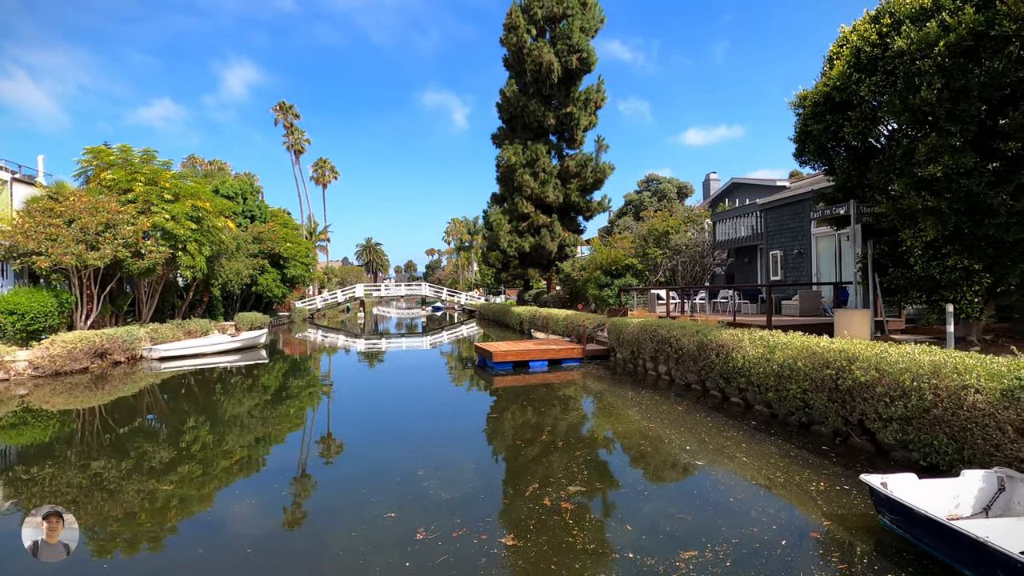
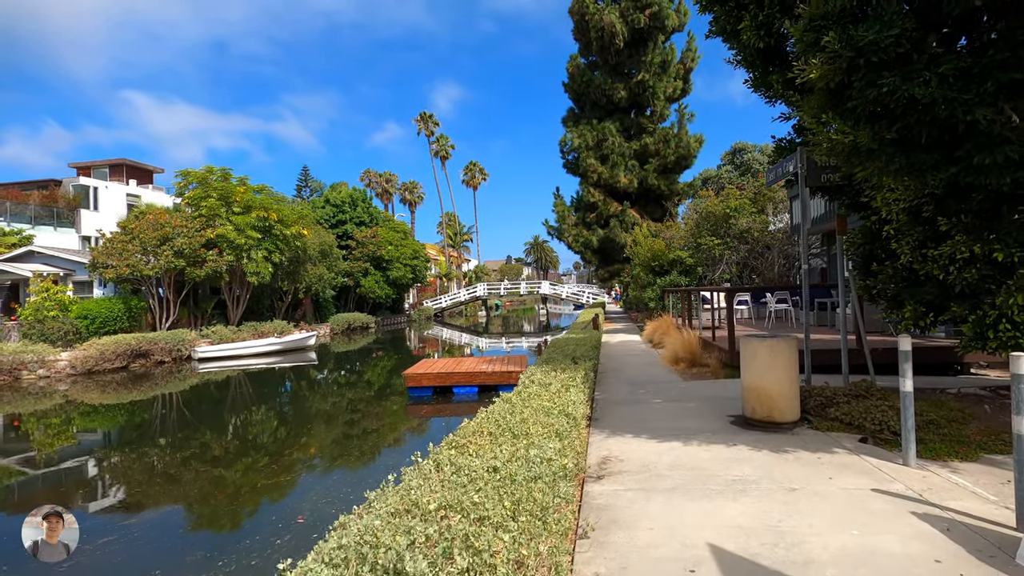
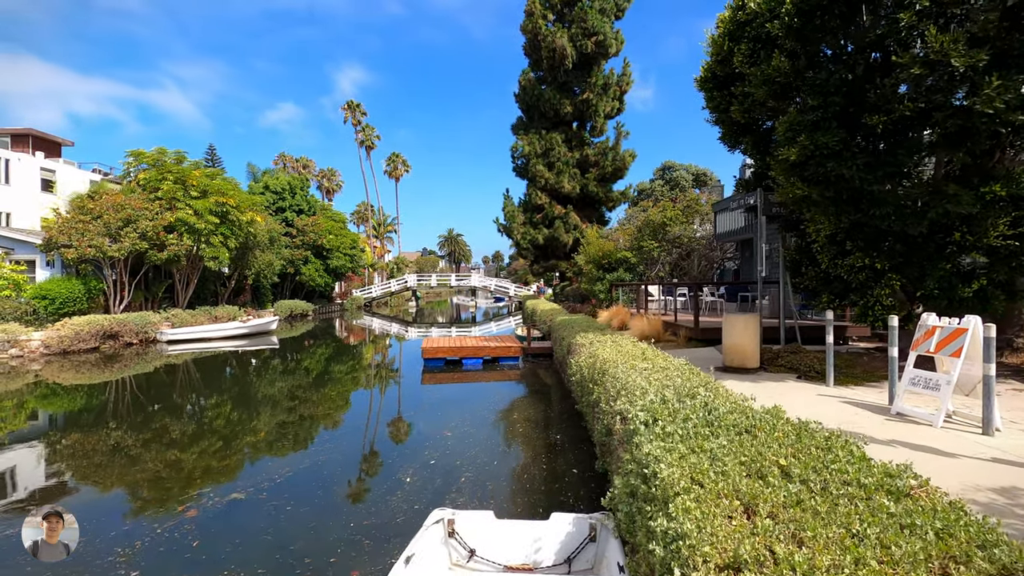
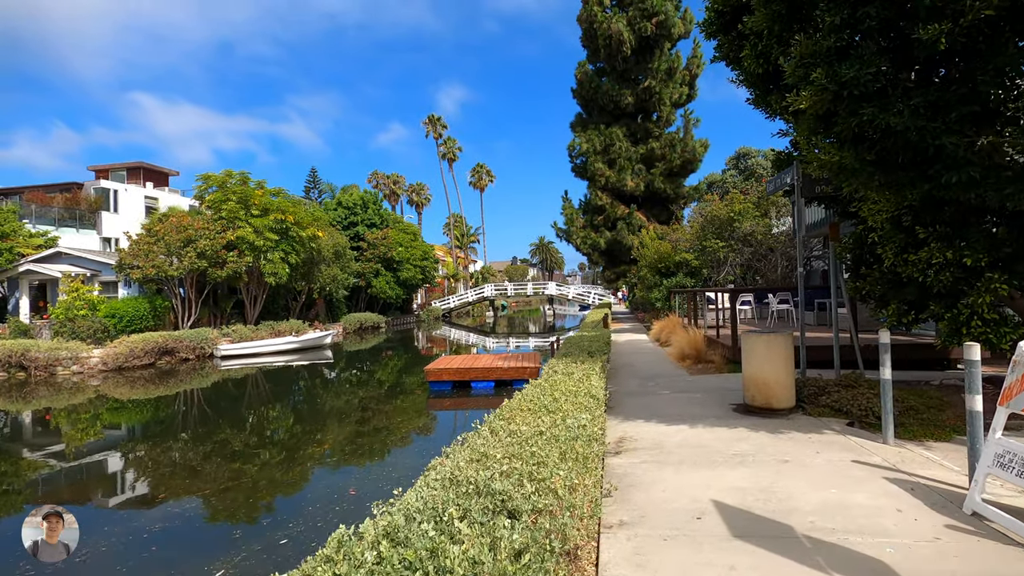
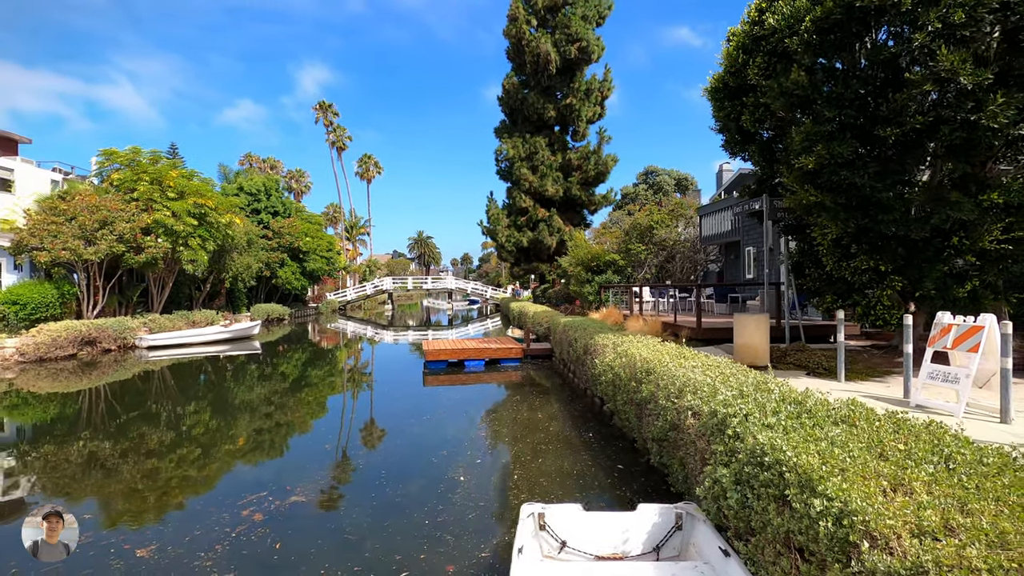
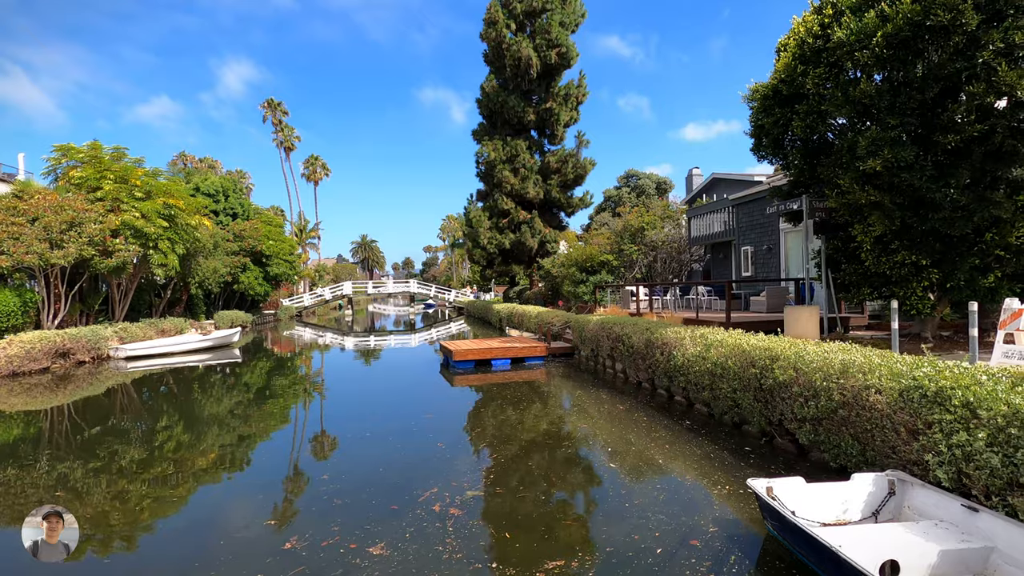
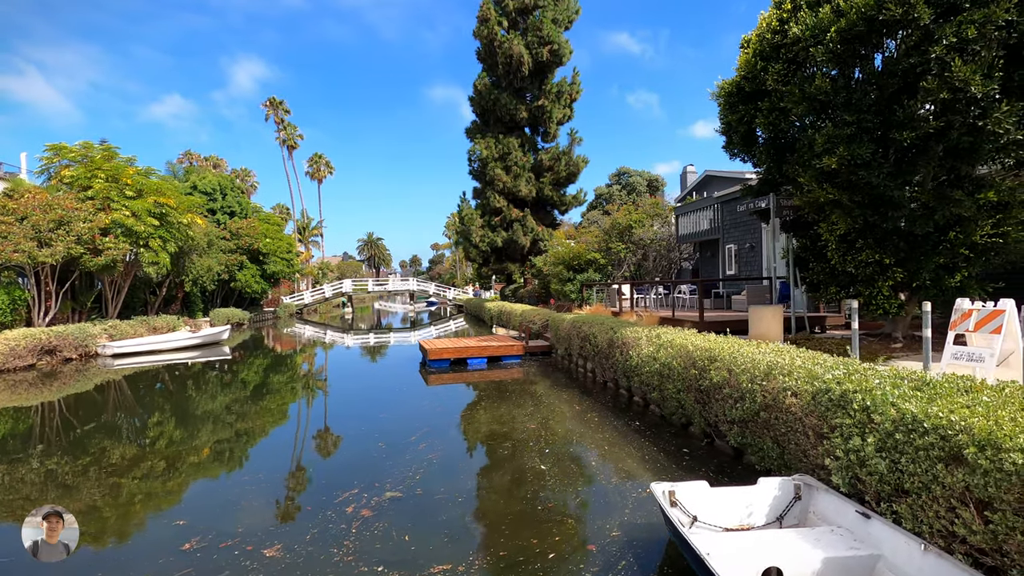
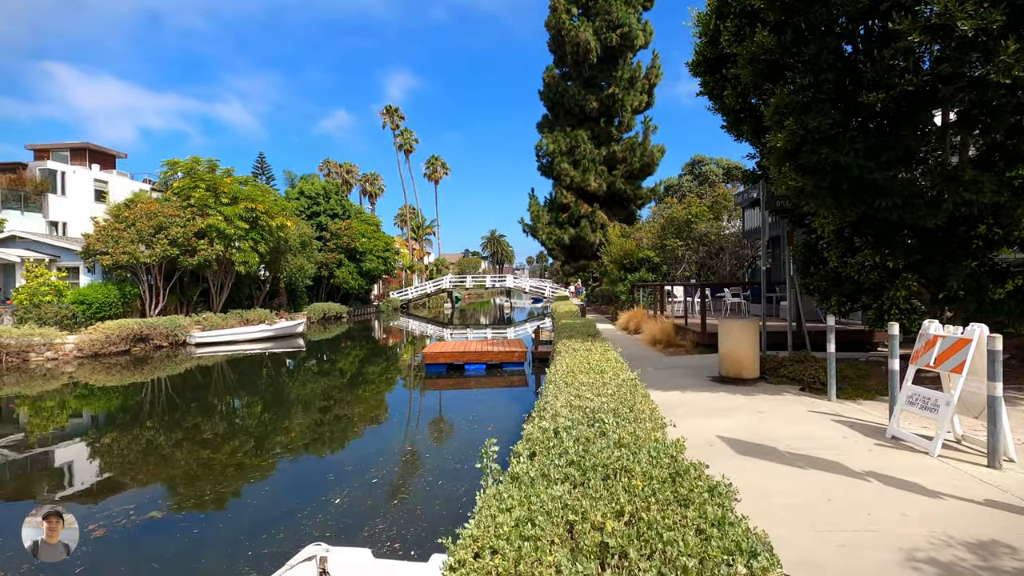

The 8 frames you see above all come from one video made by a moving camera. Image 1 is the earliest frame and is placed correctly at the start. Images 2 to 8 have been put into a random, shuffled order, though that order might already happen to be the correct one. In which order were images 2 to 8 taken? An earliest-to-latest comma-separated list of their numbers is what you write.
6, 7, 5, 3, 8, 4, 2
